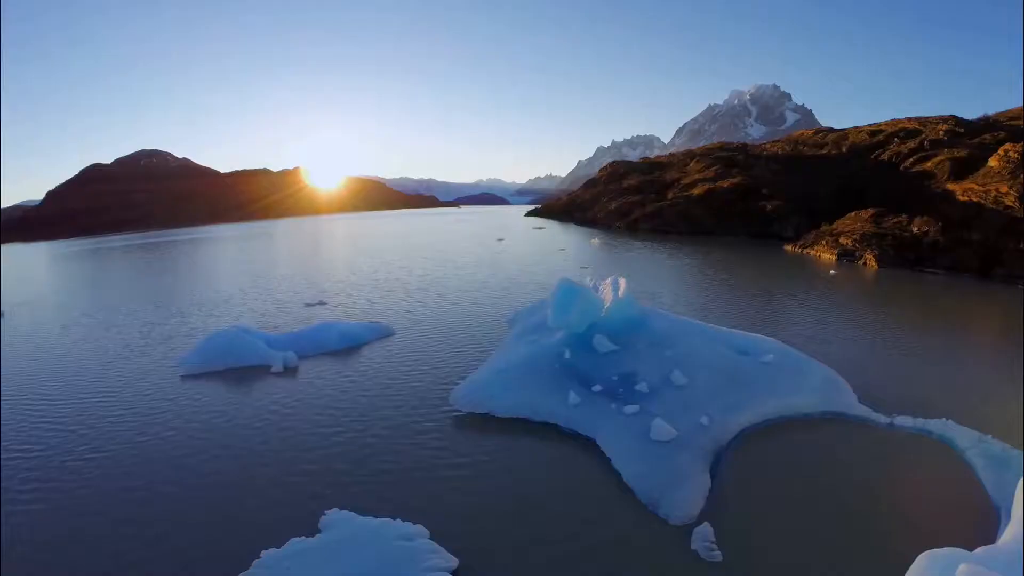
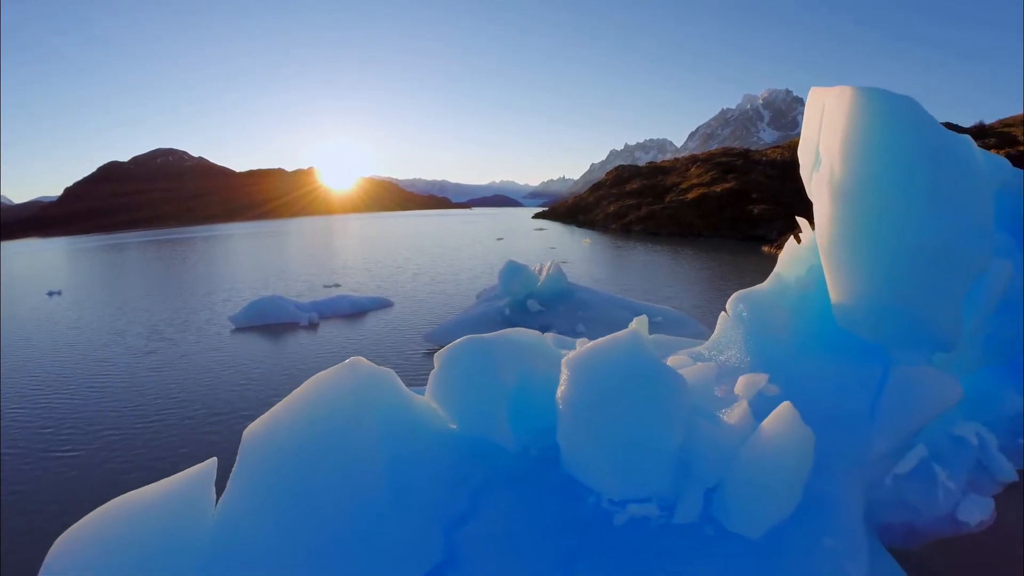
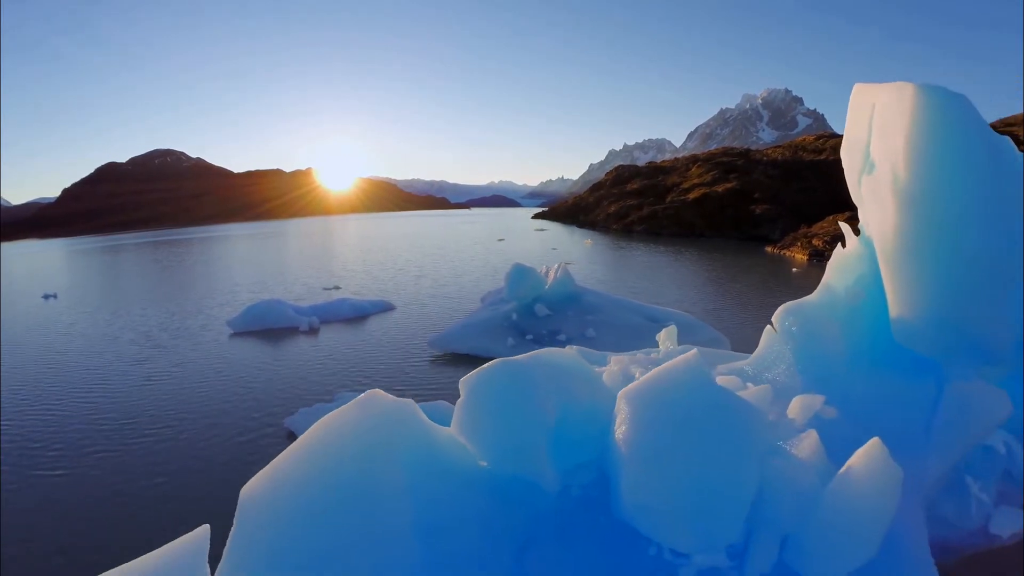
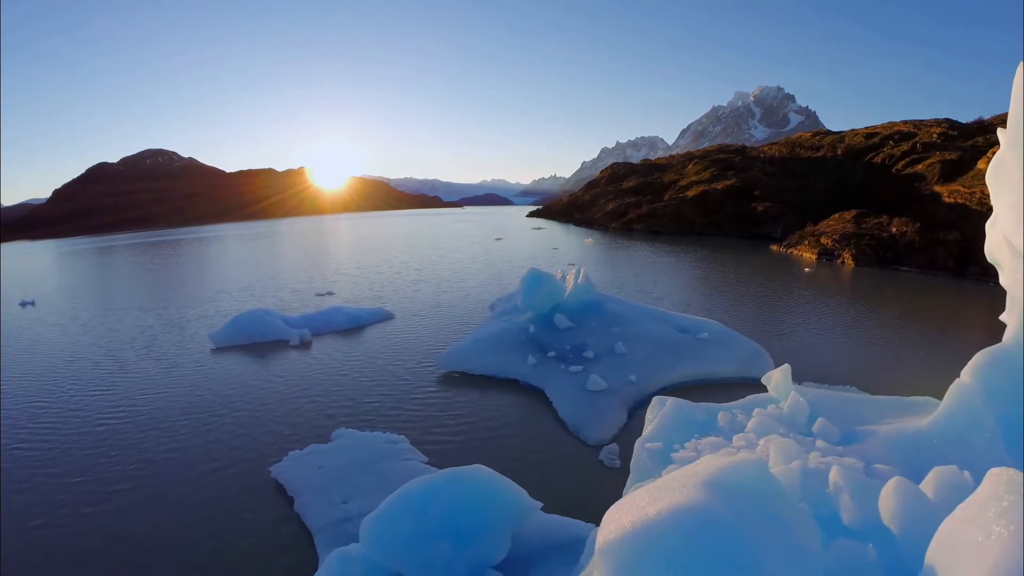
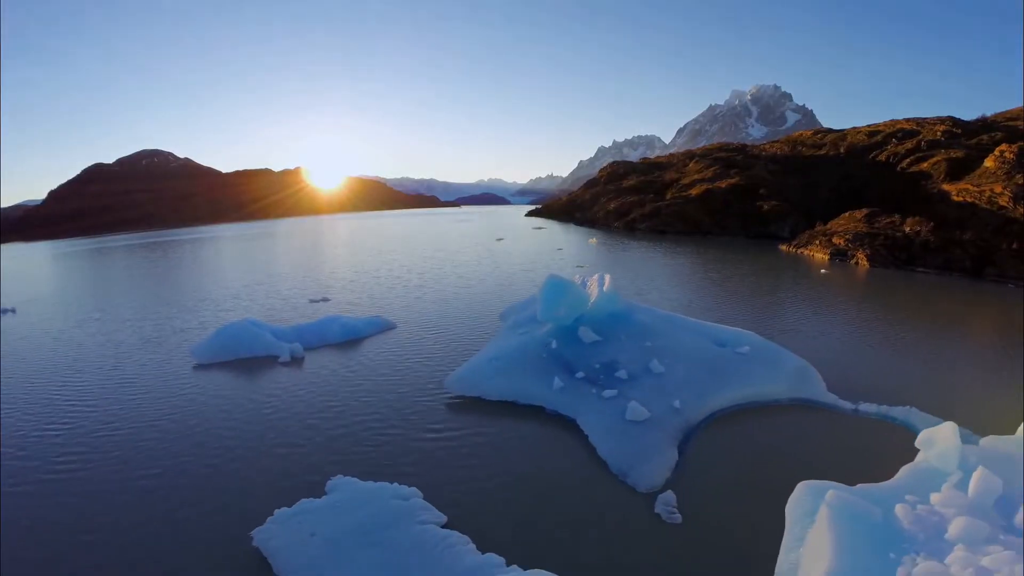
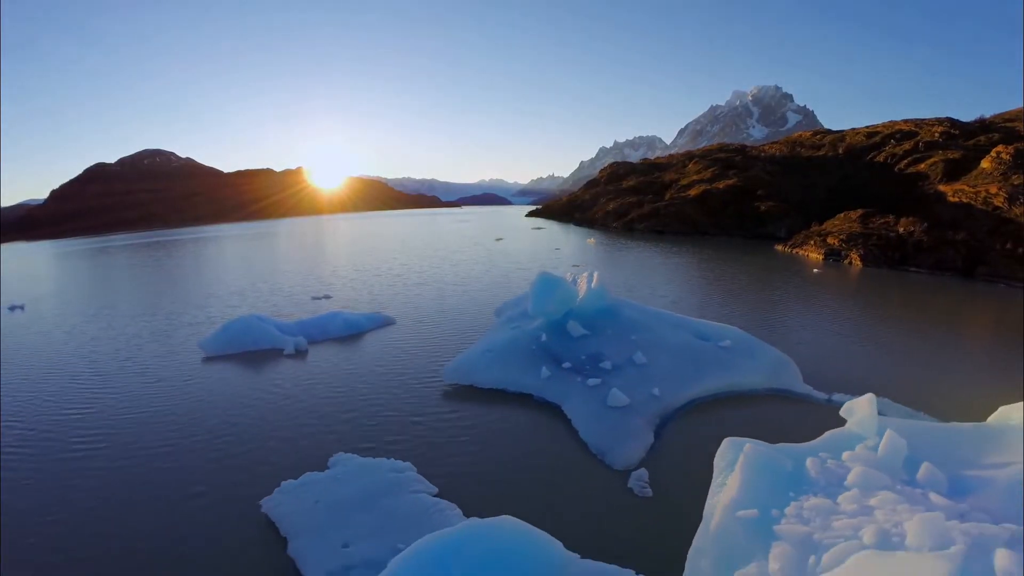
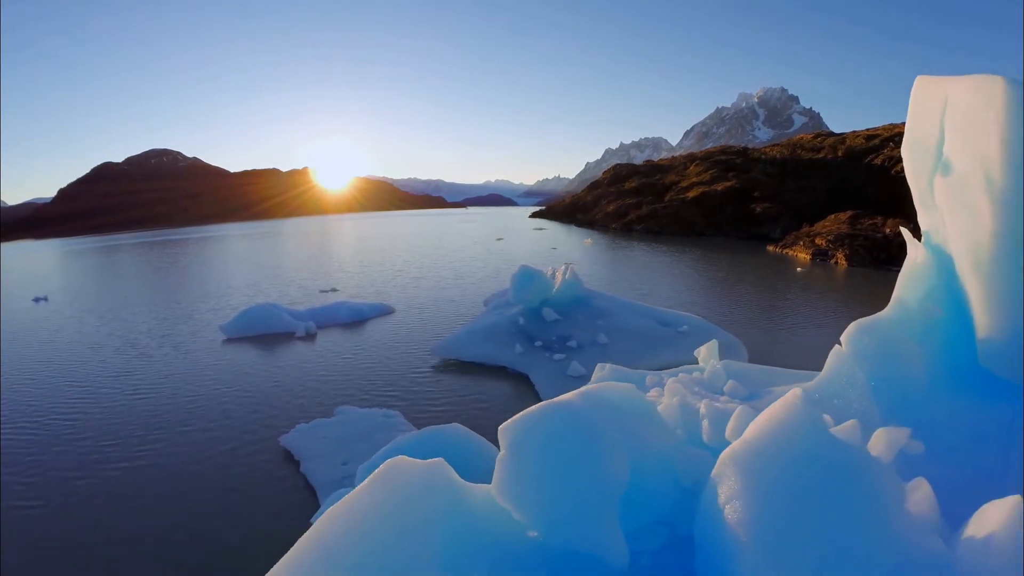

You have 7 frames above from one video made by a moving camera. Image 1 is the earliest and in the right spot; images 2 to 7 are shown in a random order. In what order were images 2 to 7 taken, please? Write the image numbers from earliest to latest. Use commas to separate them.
5, 6, 4, 7, 3, 2
